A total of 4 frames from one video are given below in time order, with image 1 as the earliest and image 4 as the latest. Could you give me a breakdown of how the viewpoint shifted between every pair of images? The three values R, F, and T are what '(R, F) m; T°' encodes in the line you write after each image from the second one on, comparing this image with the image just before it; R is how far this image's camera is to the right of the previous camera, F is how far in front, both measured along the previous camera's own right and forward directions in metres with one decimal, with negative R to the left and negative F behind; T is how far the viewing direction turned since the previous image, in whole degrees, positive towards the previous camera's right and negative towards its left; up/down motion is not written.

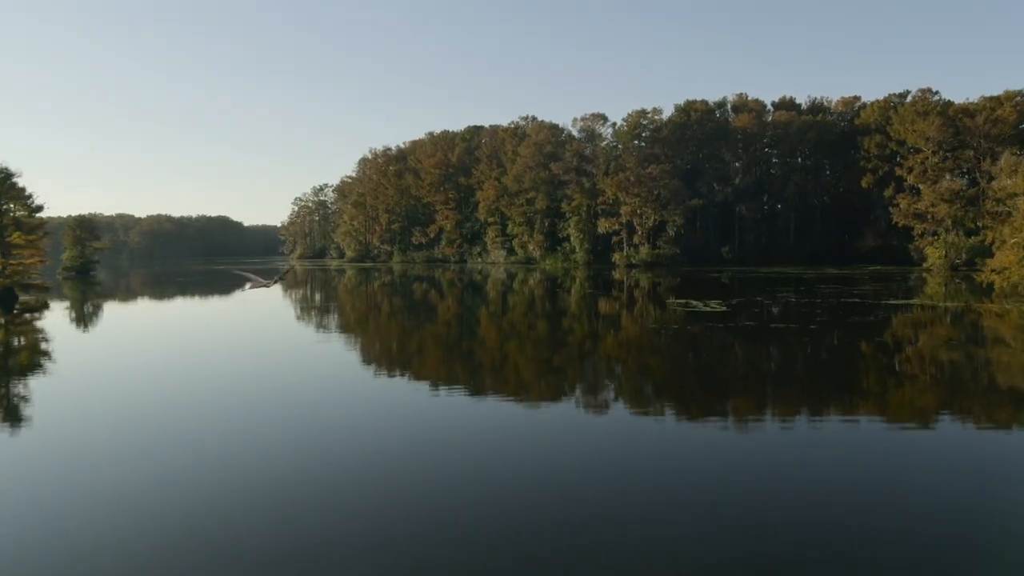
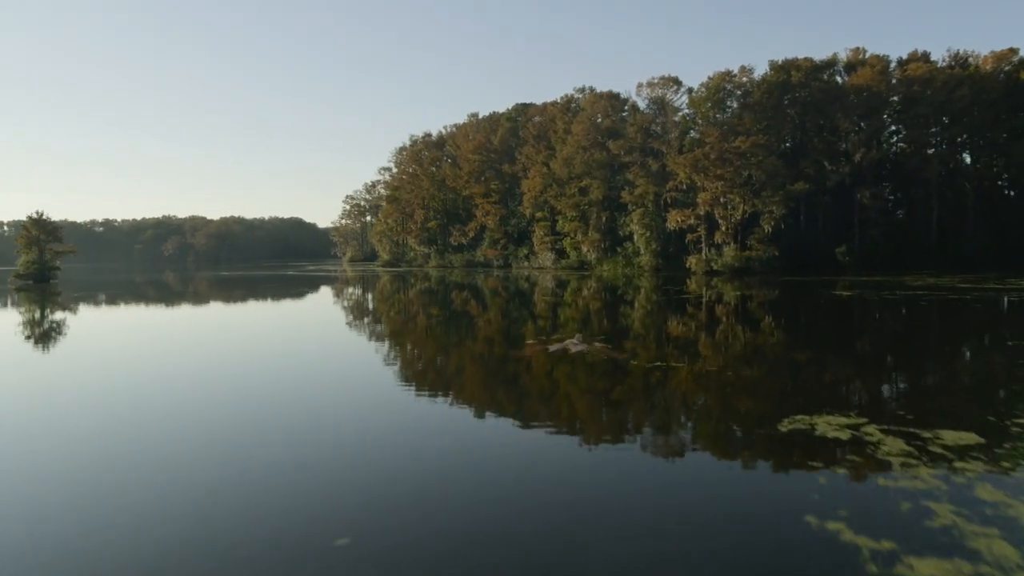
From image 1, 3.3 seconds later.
(+0.4, +2.7) m; -5°
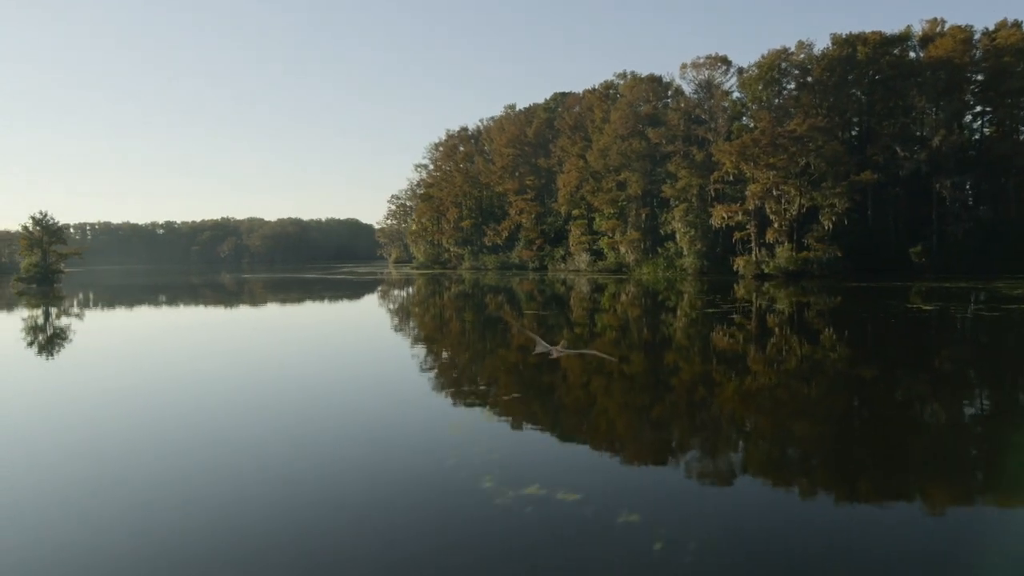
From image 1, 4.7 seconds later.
(+0.3, +1.0) m; -4°
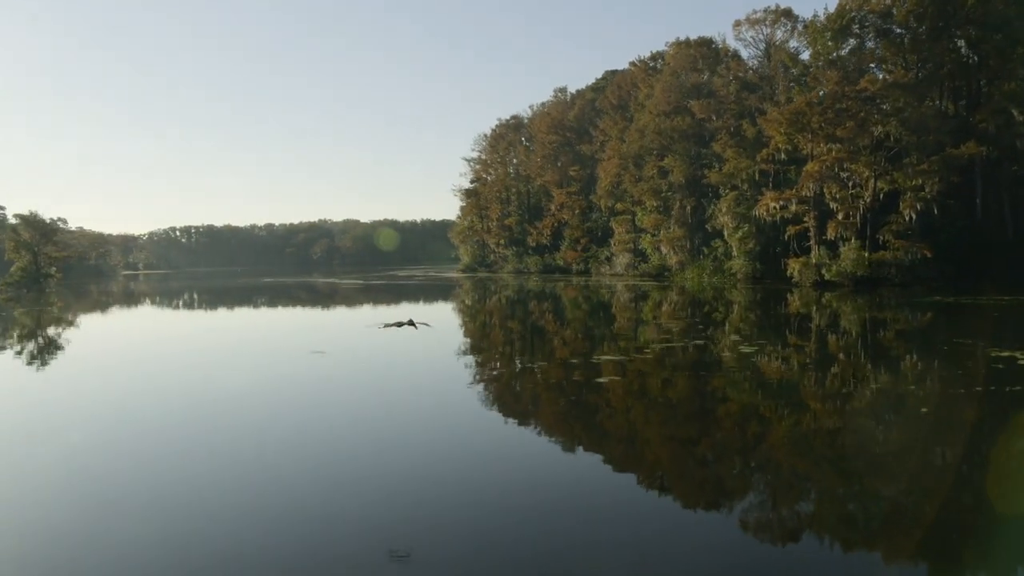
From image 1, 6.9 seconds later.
(+0.8, +1.5) m; -7°
